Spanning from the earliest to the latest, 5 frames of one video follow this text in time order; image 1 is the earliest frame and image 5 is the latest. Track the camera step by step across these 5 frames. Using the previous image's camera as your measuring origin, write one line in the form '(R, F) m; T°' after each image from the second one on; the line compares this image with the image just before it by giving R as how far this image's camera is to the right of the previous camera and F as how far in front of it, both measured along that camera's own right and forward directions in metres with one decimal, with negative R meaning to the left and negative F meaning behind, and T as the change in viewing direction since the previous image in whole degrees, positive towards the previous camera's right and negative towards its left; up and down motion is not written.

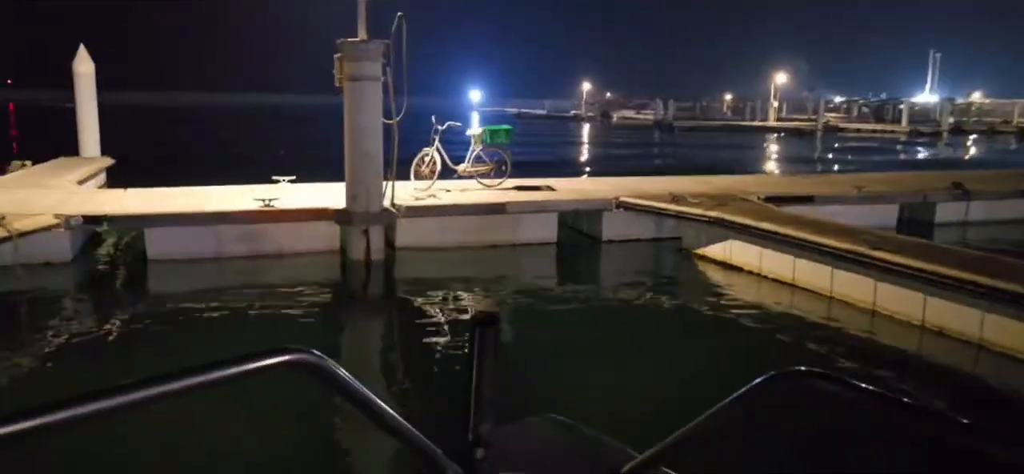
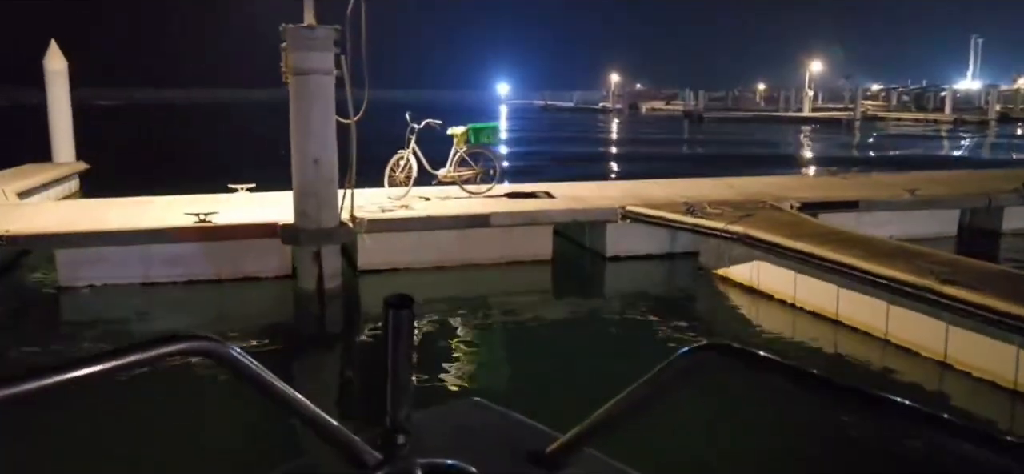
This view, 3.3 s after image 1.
(+0.6, +1.9) m; -2°
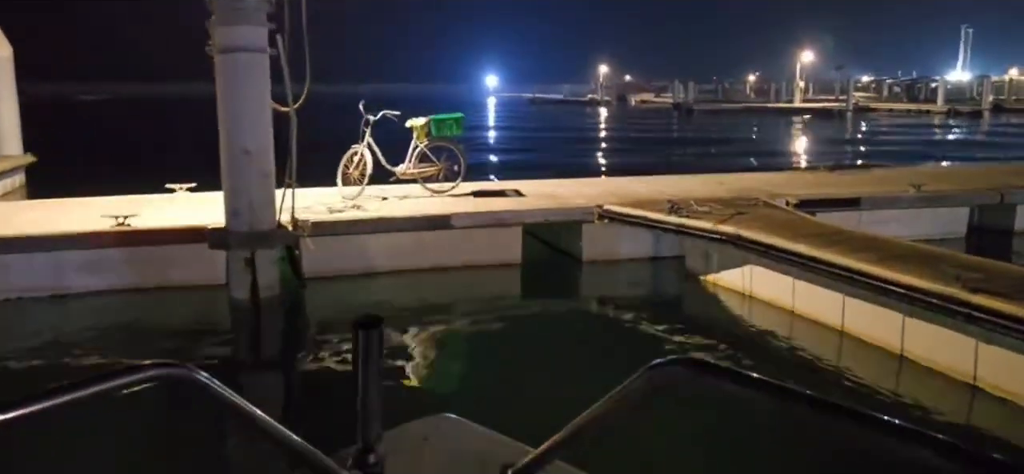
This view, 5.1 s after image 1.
(+0.3, +1.1) m; +1°
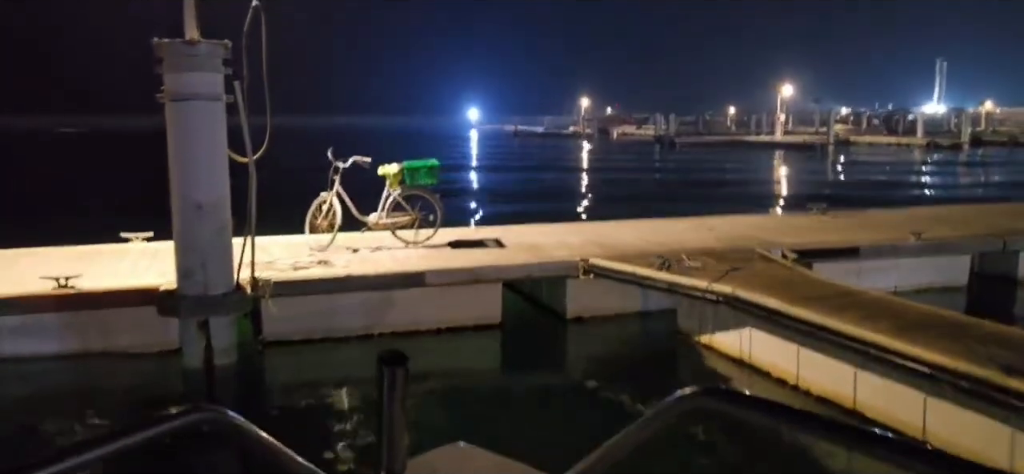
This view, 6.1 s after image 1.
(0.0, +0.7) m; +1°
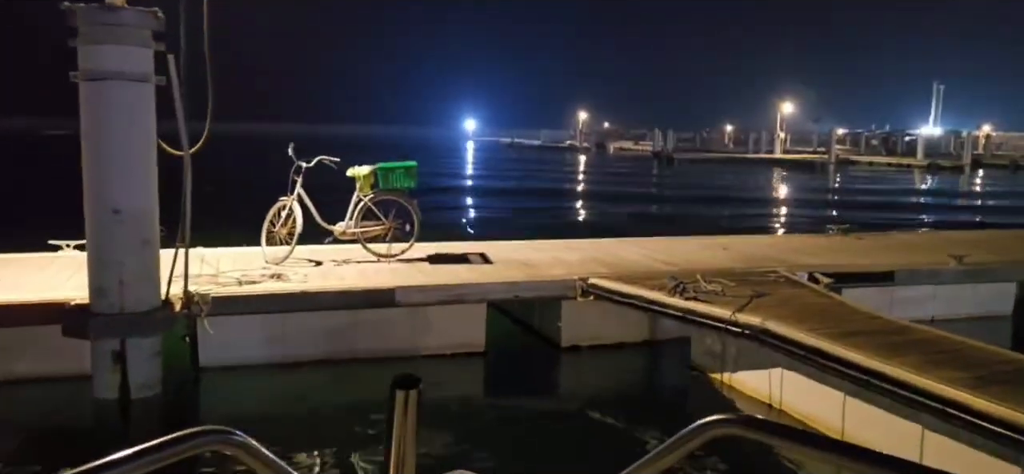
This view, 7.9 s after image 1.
(+0.1, +1.3) m; 0°
